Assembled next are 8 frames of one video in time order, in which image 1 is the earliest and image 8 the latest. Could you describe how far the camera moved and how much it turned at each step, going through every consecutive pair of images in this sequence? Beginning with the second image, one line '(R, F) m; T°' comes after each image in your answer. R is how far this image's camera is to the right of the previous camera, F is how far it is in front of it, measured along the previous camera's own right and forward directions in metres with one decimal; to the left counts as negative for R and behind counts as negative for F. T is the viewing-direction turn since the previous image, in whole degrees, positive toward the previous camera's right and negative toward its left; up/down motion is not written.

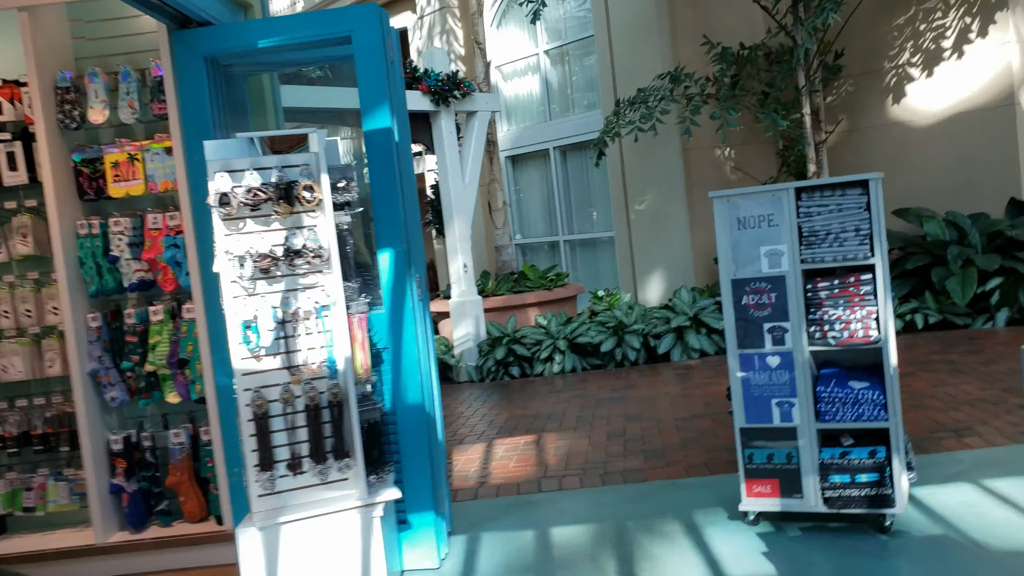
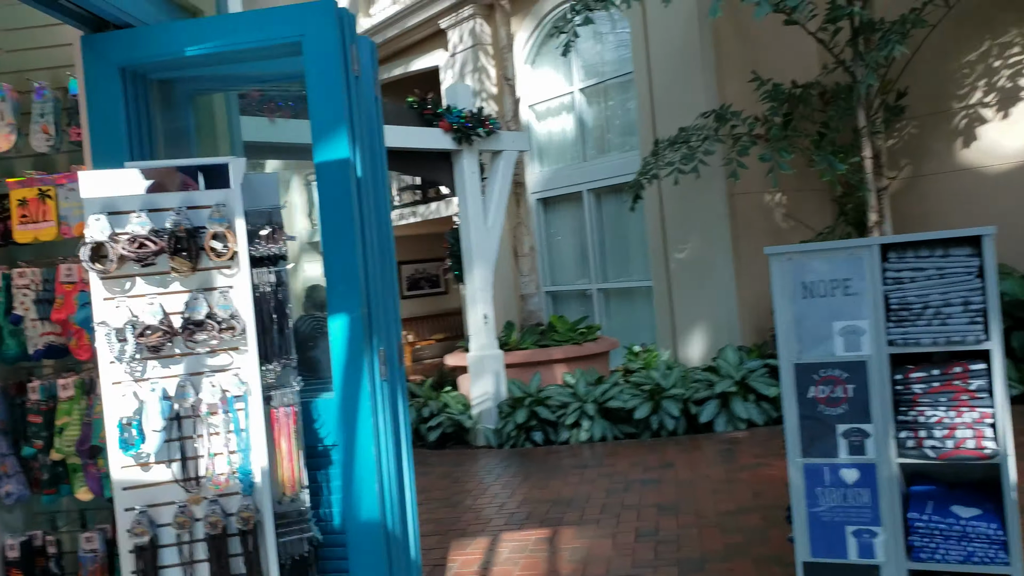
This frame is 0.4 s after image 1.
(+0.2, +0.9) m; -3°
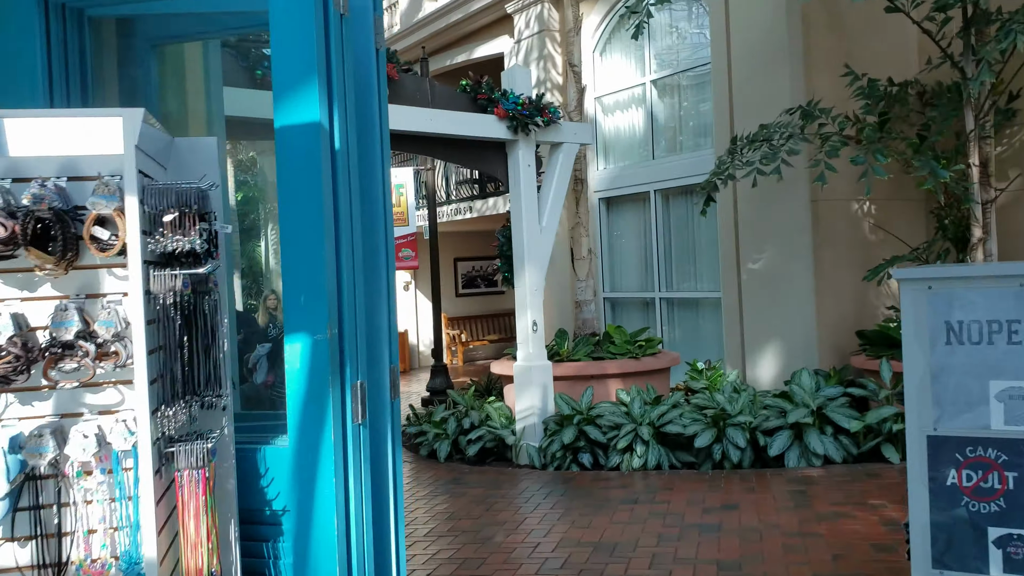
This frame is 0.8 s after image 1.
(+0.1, +0.8) m; -4°
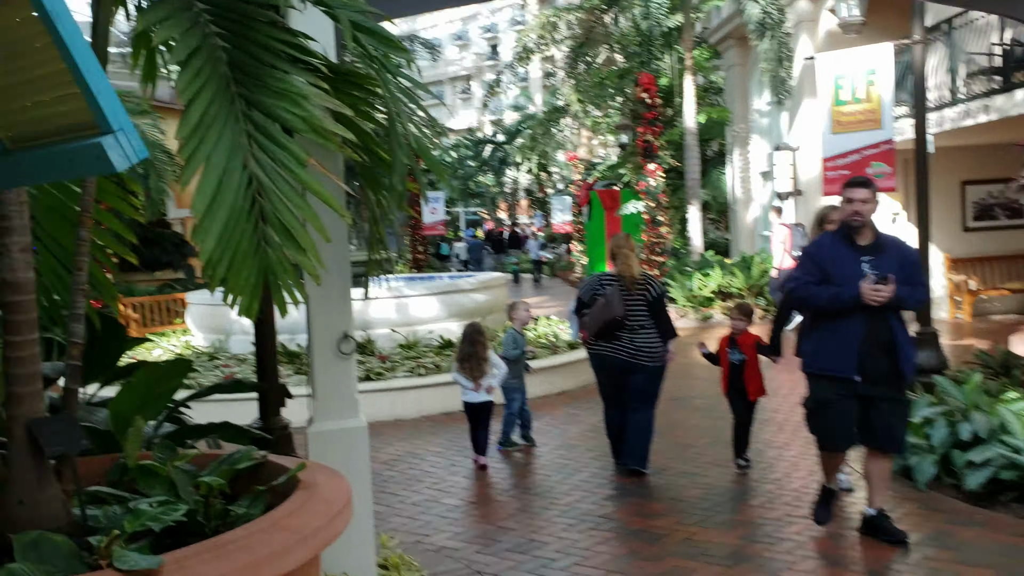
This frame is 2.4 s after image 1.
(-0.1, +2.8) m; -29°
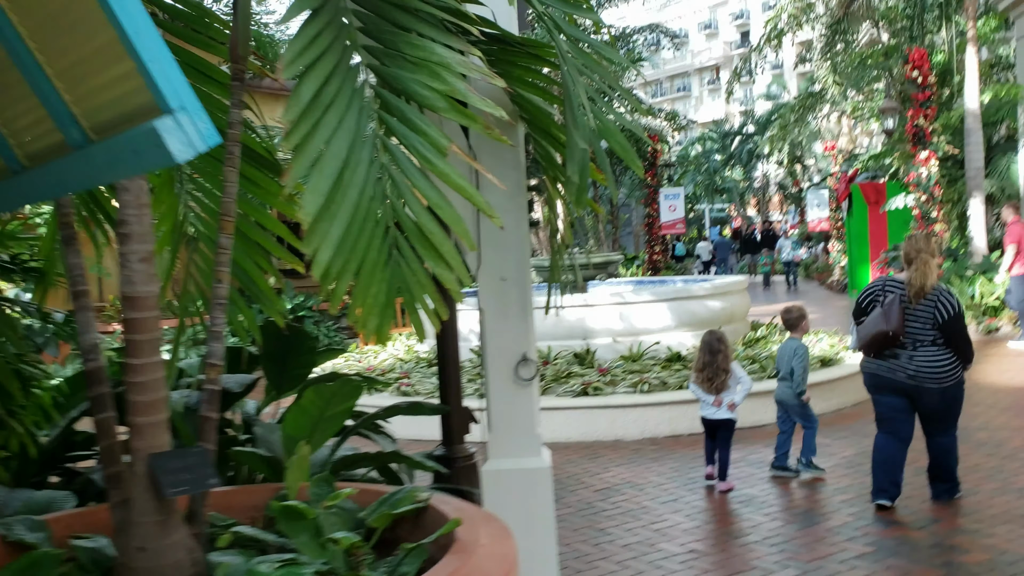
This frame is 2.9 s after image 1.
(+0.1, +0.8) m; -15°
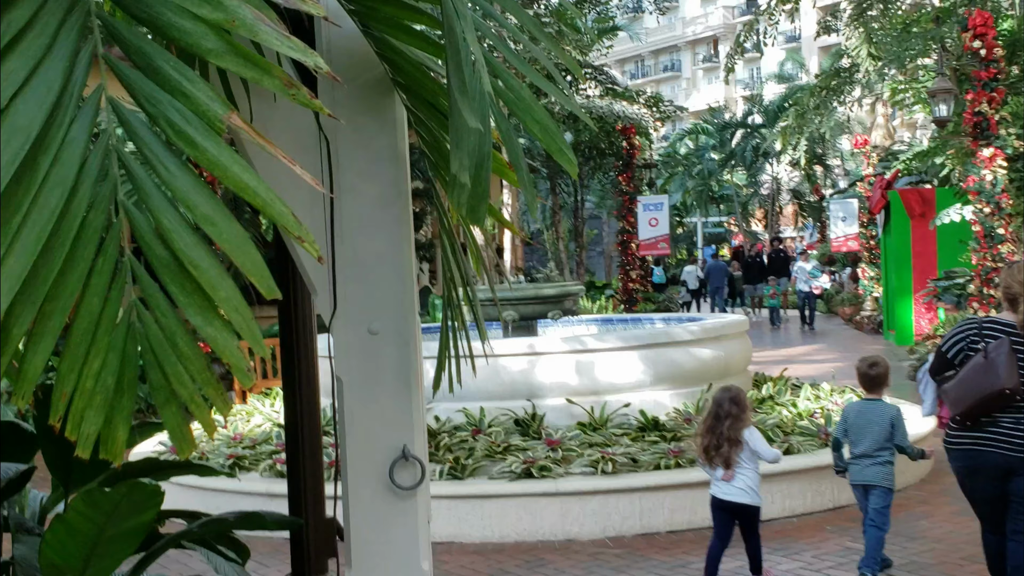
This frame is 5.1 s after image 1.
(+0.4, +1.5) m; -1°
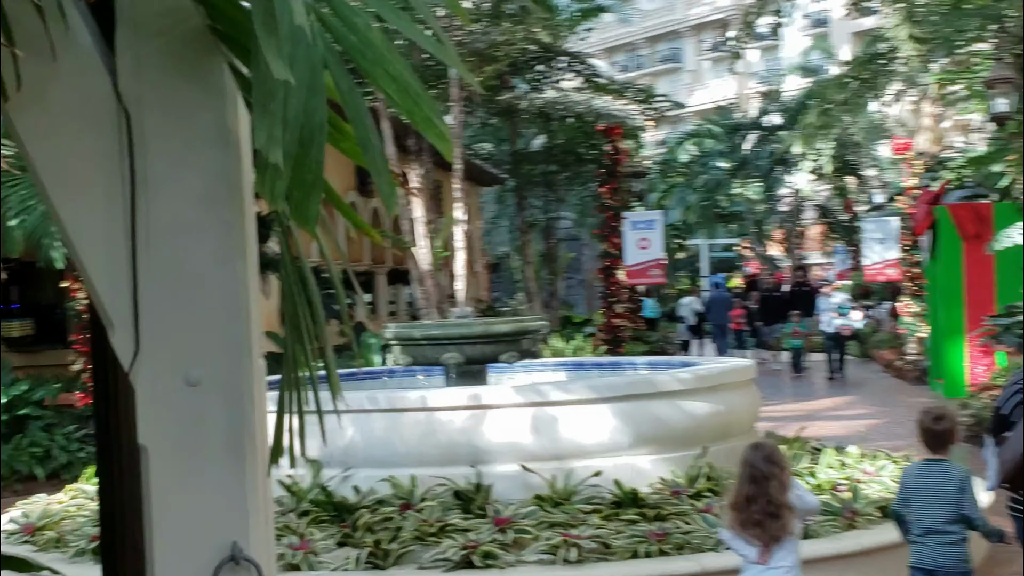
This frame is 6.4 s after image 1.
(+0.4, +0.9) m; -3°
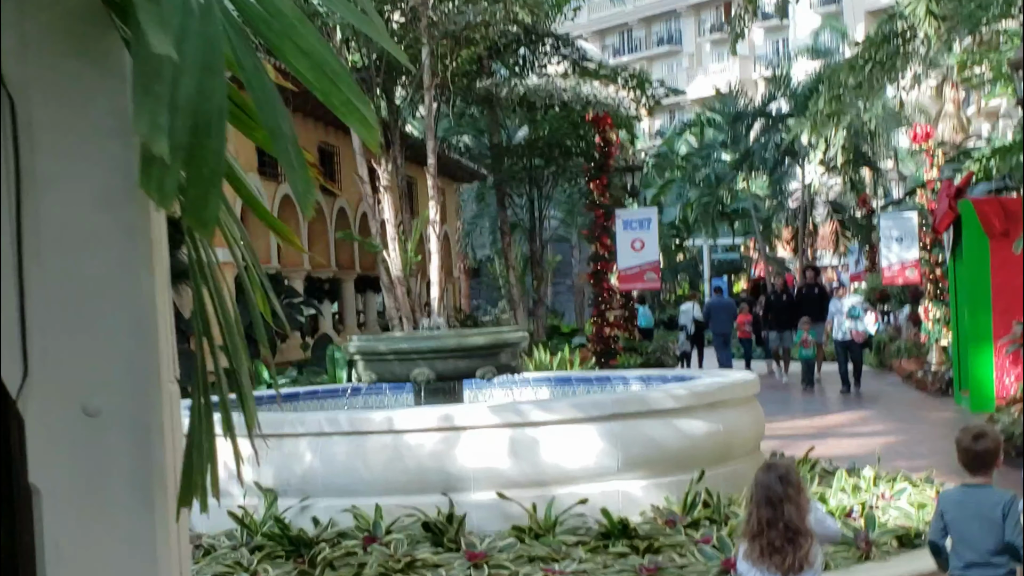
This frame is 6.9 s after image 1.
(+0.1, +0.3) m; -1°
